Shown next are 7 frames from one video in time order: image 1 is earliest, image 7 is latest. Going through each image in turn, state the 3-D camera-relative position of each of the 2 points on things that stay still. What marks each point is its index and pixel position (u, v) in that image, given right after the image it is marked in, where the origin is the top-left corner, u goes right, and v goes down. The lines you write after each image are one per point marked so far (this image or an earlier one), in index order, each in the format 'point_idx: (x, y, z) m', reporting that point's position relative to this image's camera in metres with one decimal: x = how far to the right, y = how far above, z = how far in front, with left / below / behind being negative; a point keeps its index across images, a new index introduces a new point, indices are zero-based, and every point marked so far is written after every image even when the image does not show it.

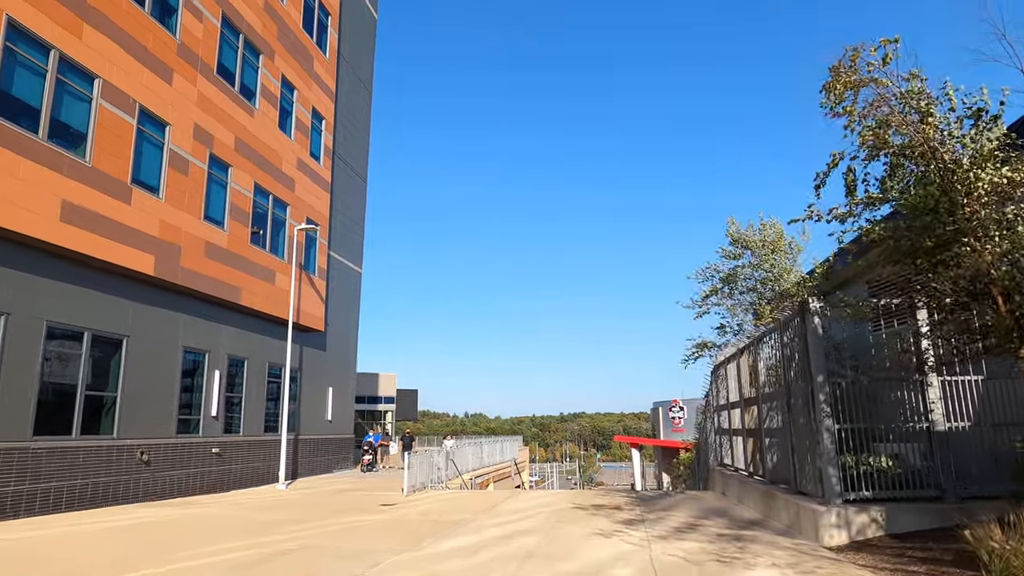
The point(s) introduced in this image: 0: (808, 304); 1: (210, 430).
0: (+4.1, -0.2, +9.0) m
1: (-8.0, -3.8, +17.3) m
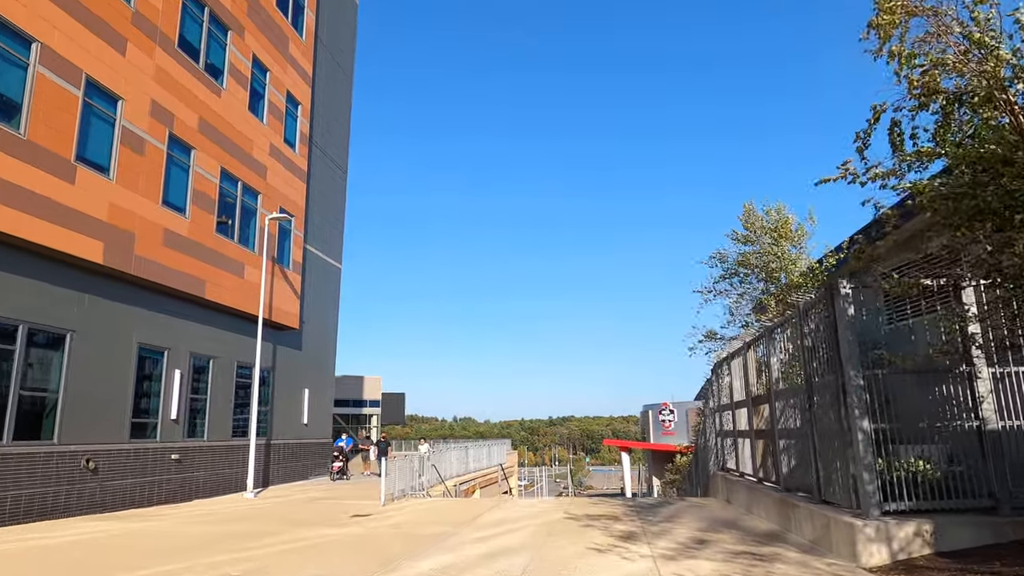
0: (+3.9, 0.0, +7.8) m
1: (-8.3, -3.6, +15.9) m
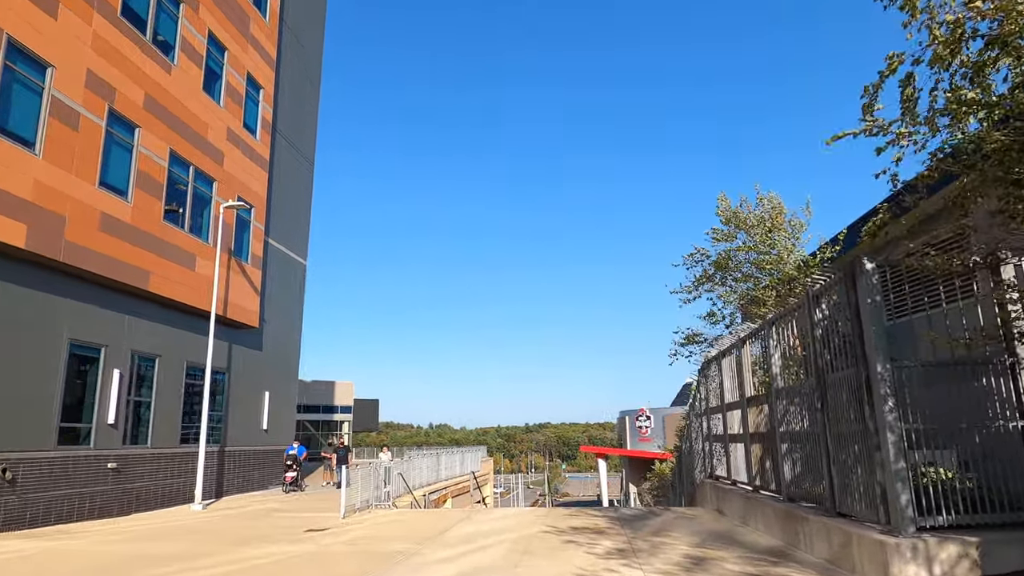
0: (+3.6, +0.3, +6.7) m
1: (-8.9, -3.4, +14.4) m
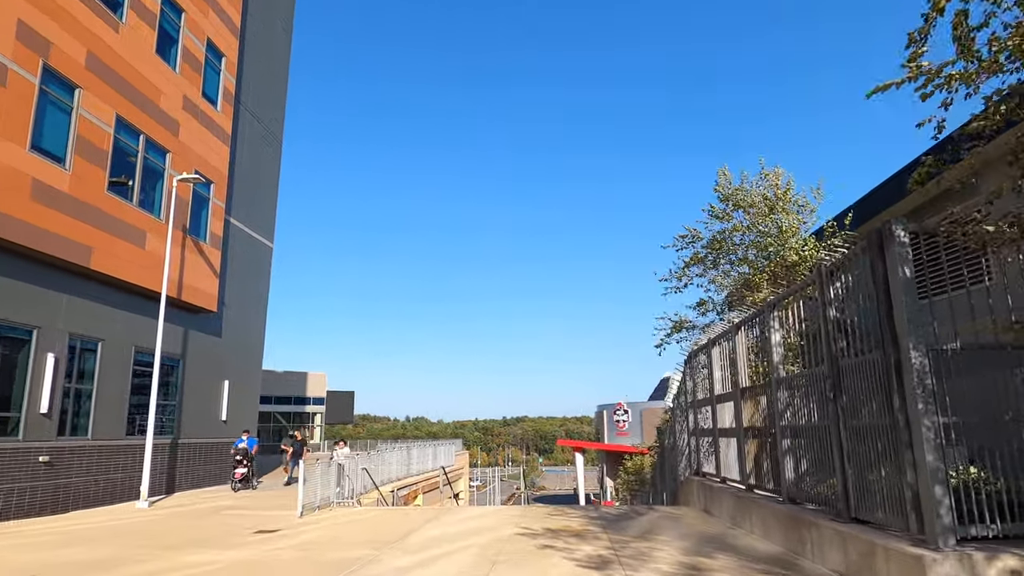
0: (+3.3, +0.5, +5.8) m
1: (-9.4, -2.9, +13.0) m
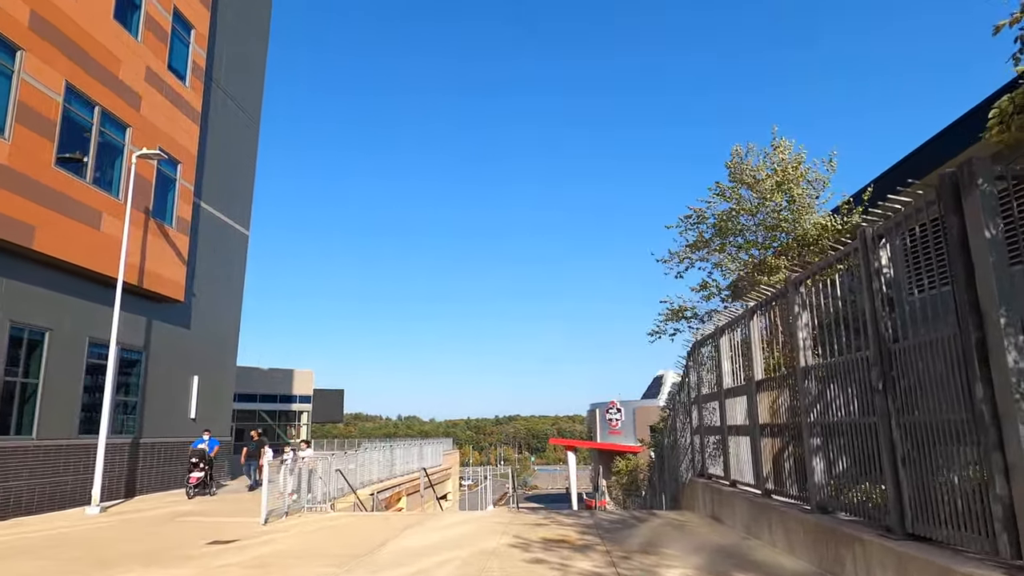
0: (+3.2, +0.8, +4.6) m
1: (-9.7, -2.6, +11.7) m
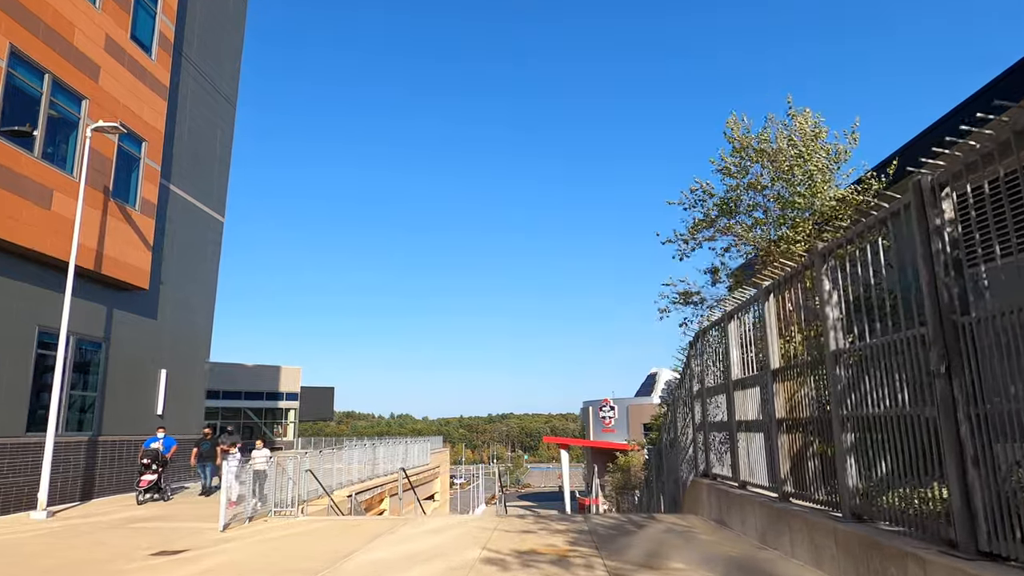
0: (+3.0, +1.1, +3.5) m
1: (-9.9, -2.2, +10.5) m
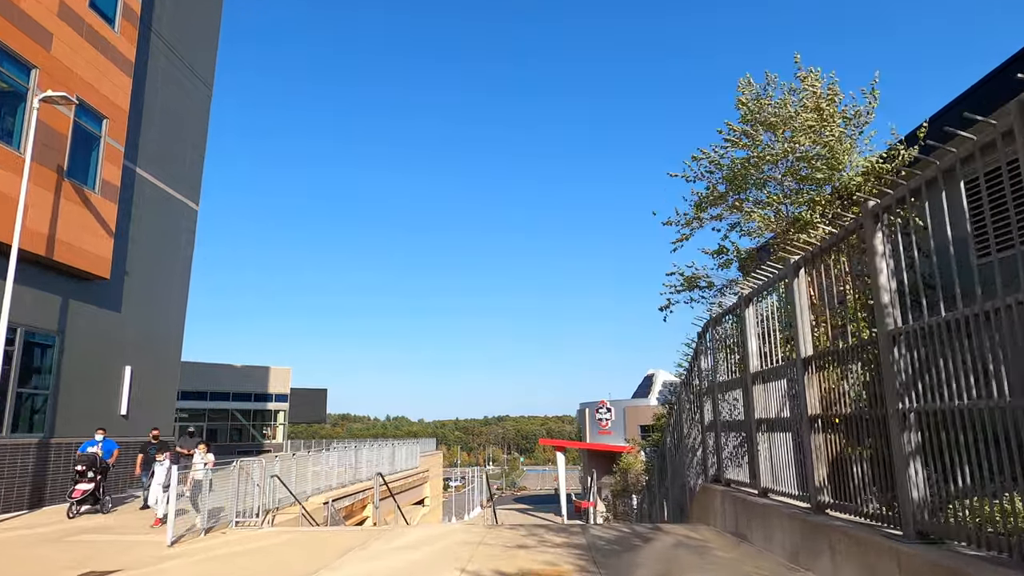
0: (+2.9, +1.4, +2.3) m
1: (-10.1, -2.0, +9.2) m
